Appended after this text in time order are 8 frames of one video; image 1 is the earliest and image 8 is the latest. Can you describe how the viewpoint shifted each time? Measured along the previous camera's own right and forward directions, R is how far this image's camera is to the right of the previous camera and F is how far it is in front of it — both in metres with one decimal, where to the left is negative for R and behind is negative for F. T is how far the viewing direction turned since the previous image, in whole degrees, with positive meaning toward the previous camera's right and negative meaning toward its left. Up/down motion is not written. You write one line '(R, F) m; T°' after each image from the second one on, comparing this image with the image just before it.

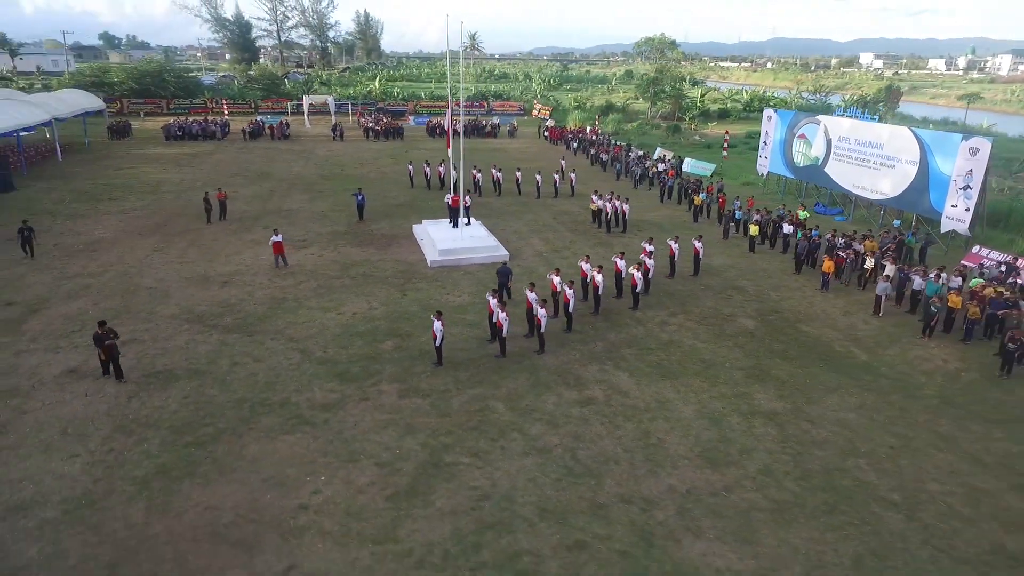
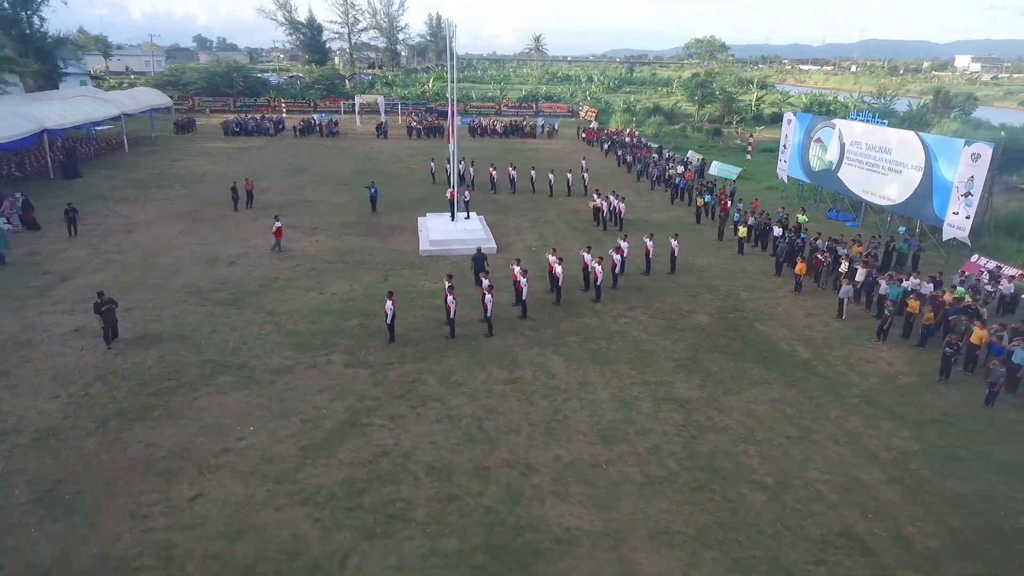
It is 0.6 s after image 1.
(+2.5, -0.8) m; -6°
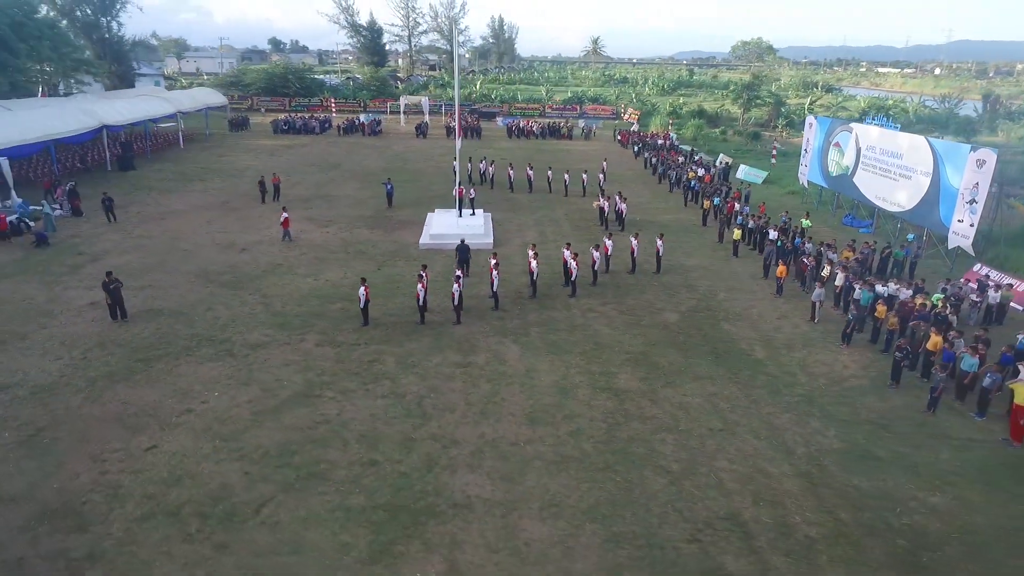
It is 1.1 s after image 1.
(+2.1, -0.6) m; -5°
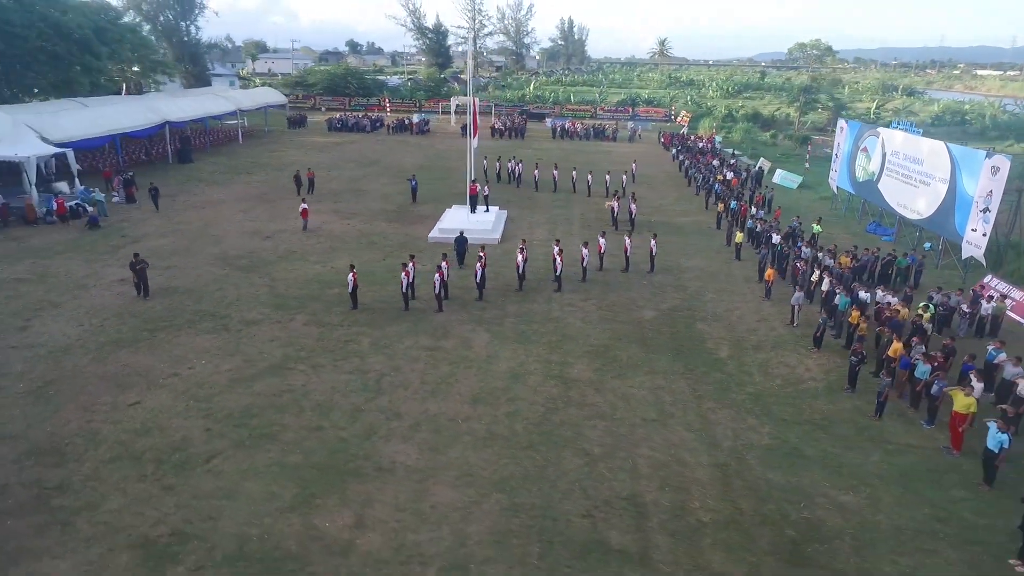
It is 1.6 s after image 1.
(+2.1, -0.6) m; -6°
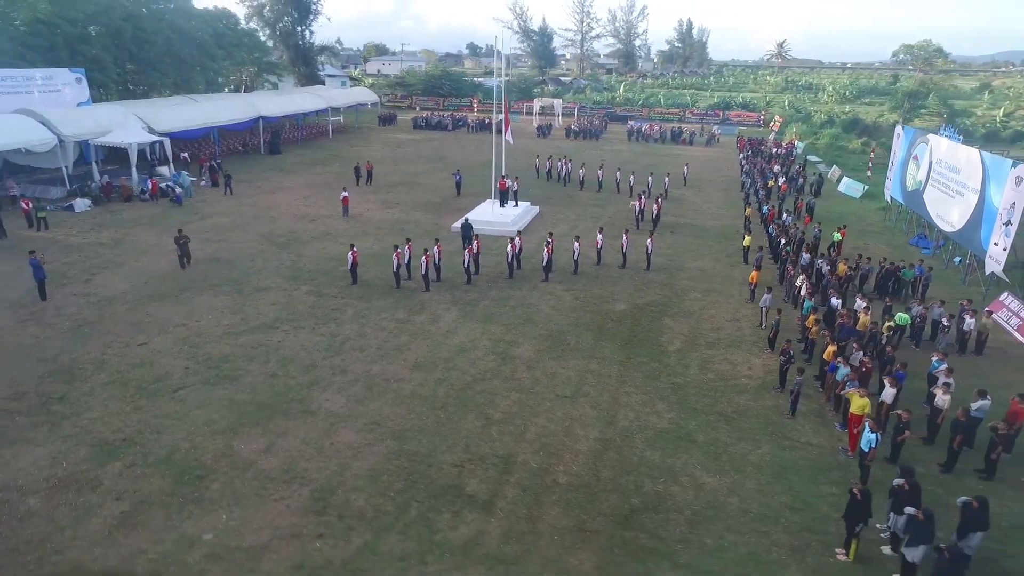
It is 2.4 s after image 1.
(+3.3, -0.8) m; -10°
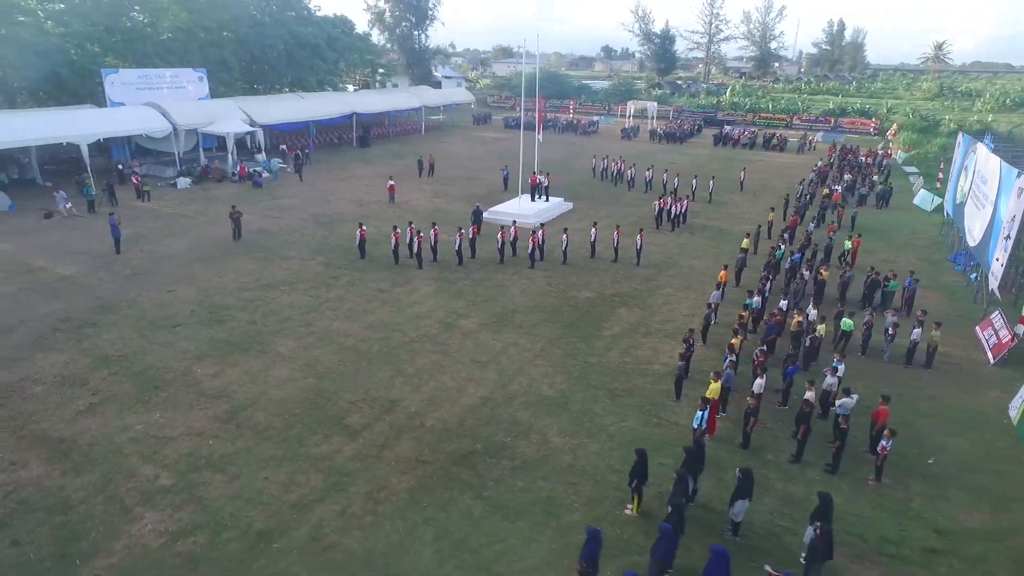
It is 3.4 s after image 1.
(+4.1, -1.0) m; -11°
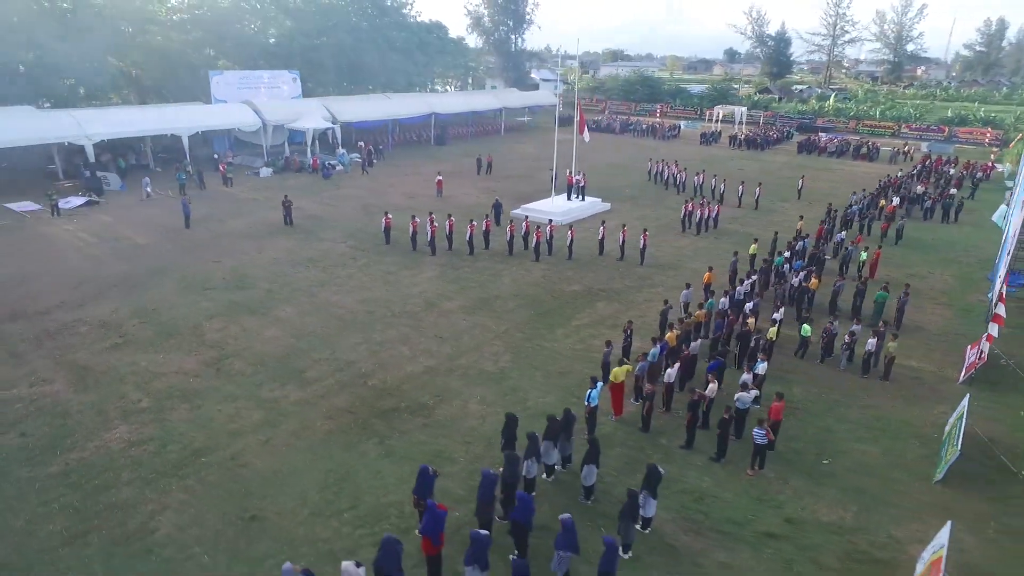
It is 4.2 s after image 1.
(+3.3, -0.9) m; -10°
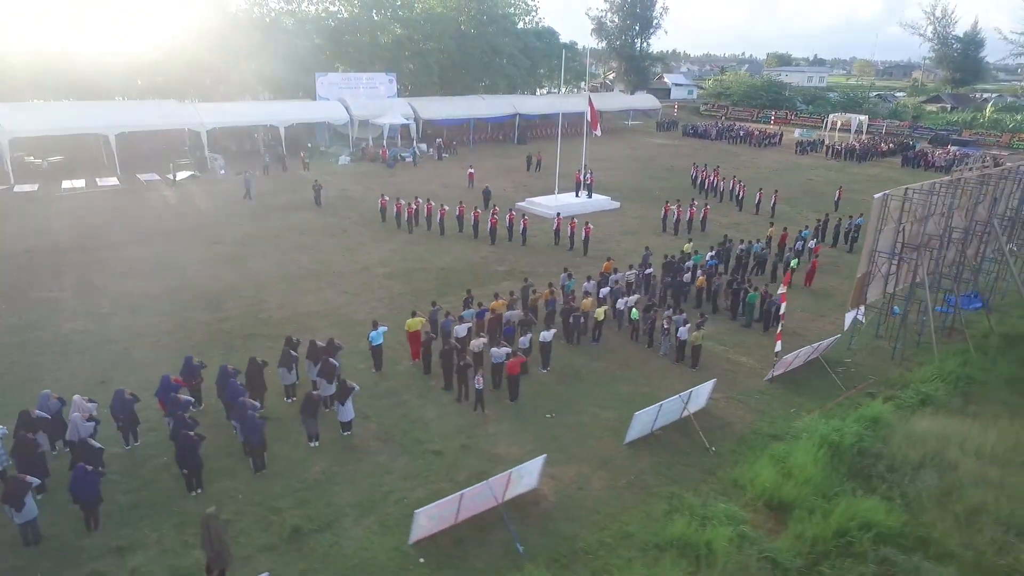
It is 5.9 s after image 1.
(+7.2, -1.3) m; -15°
